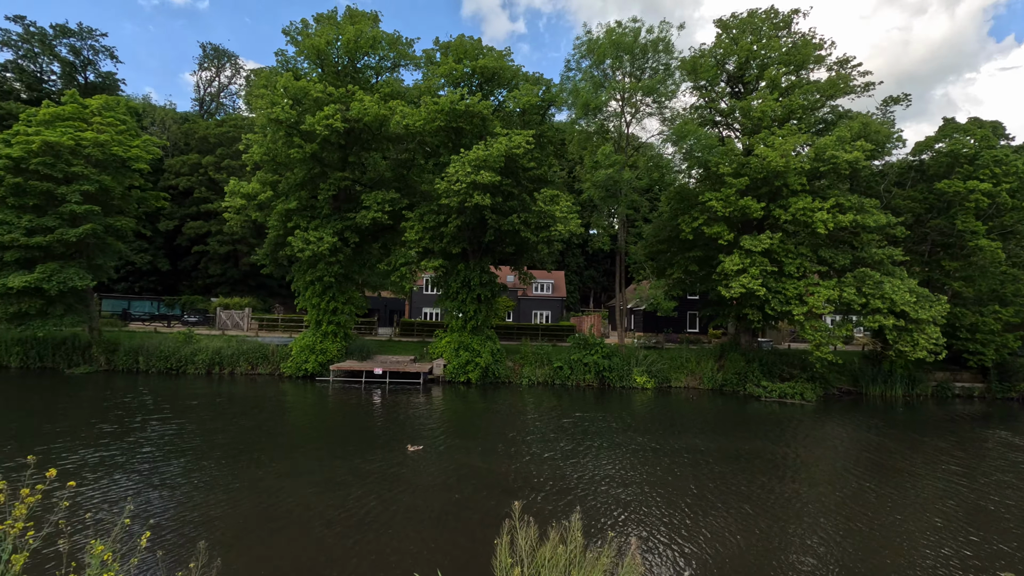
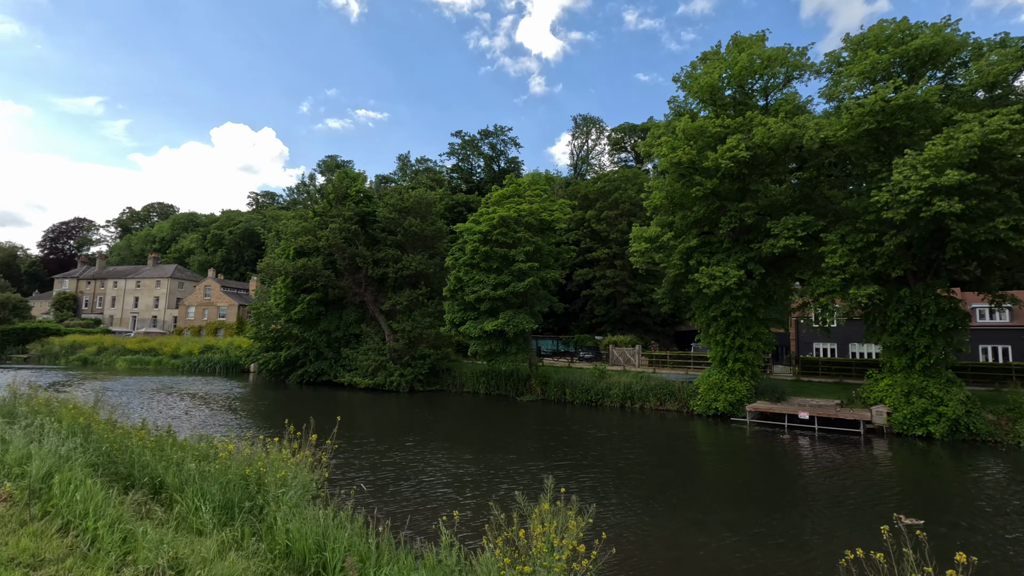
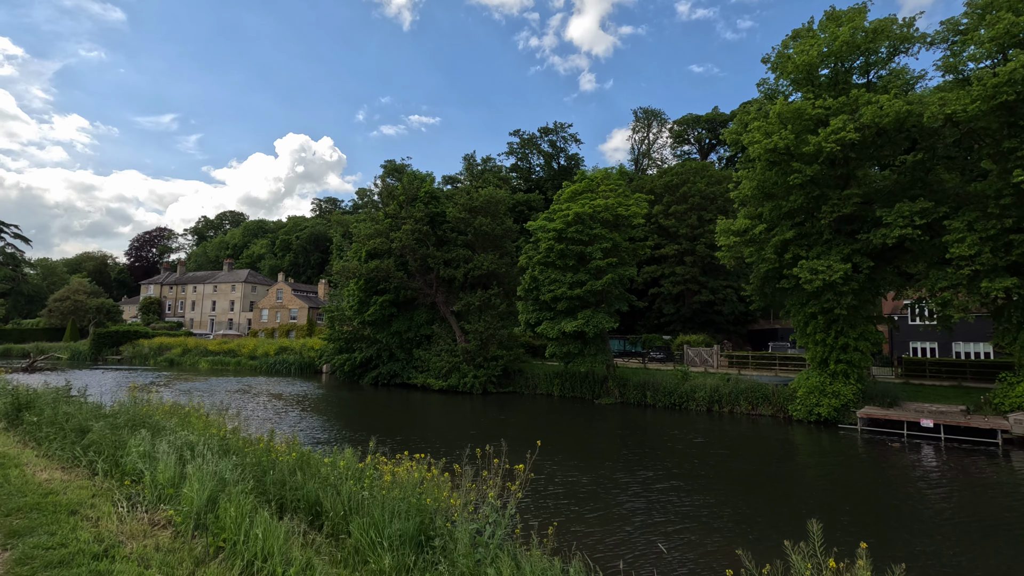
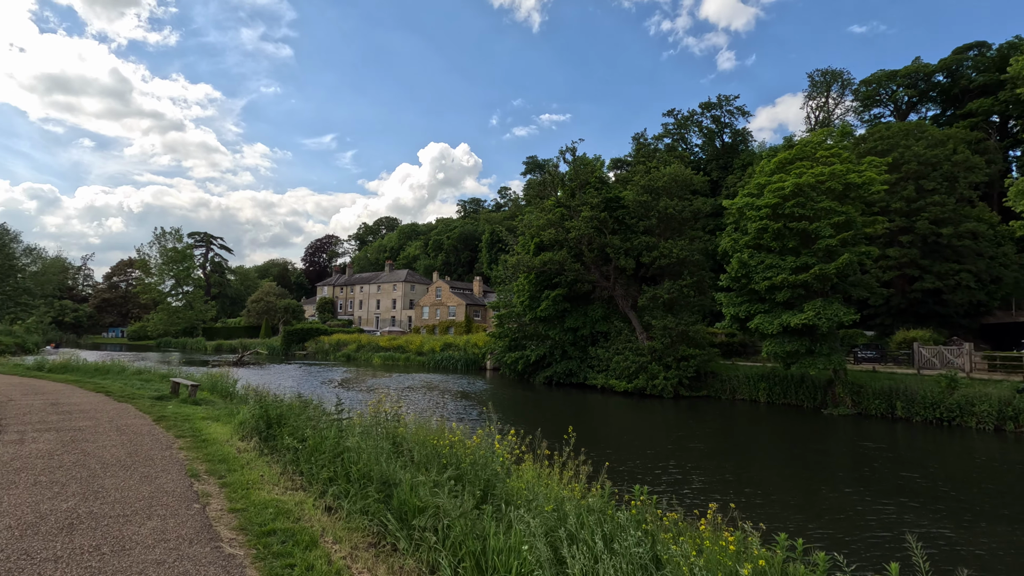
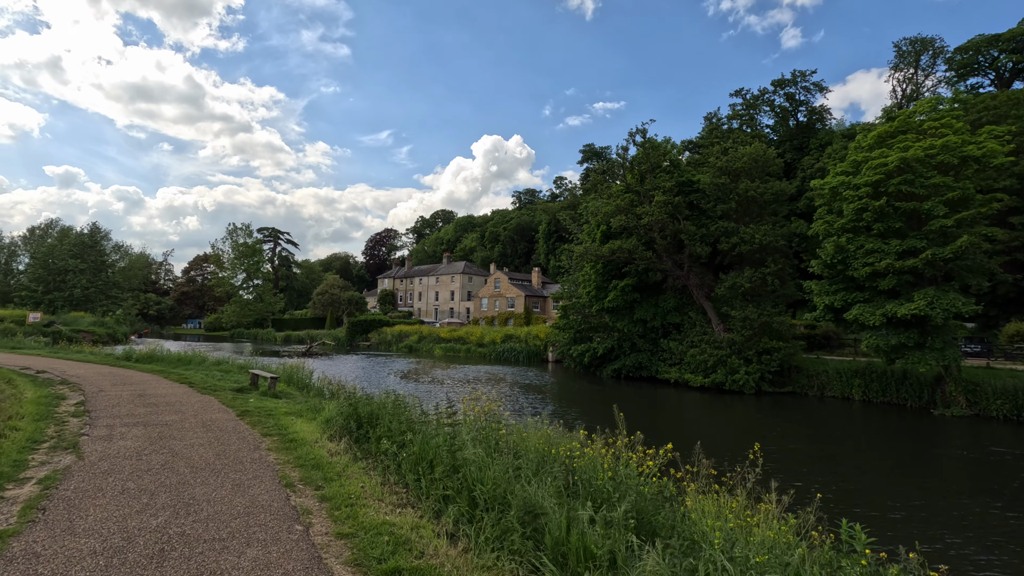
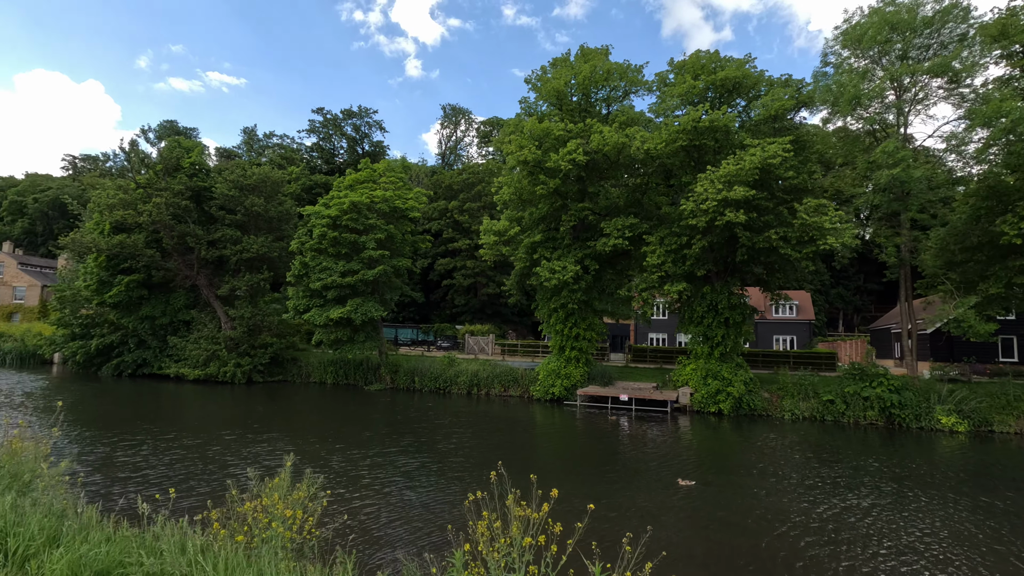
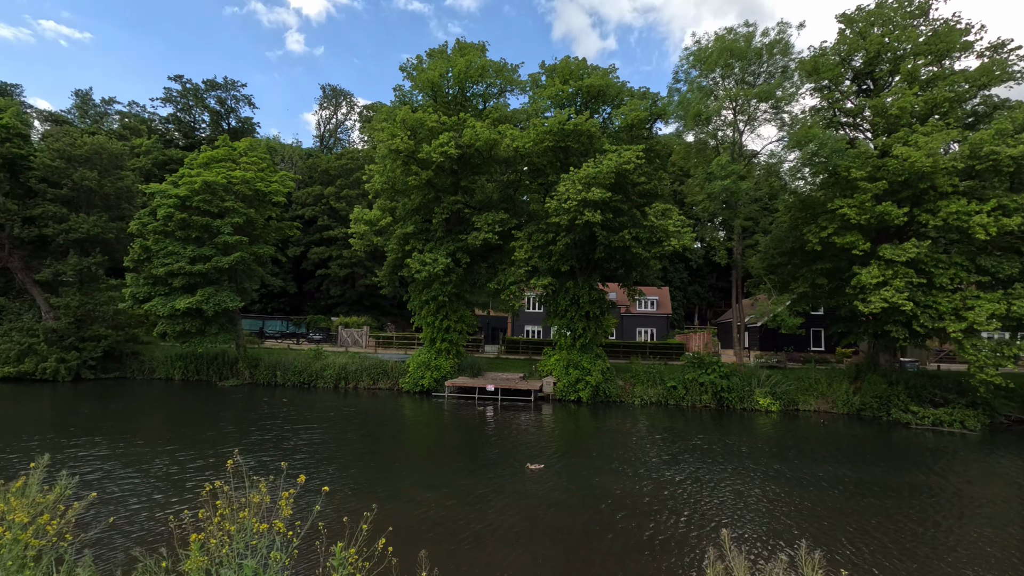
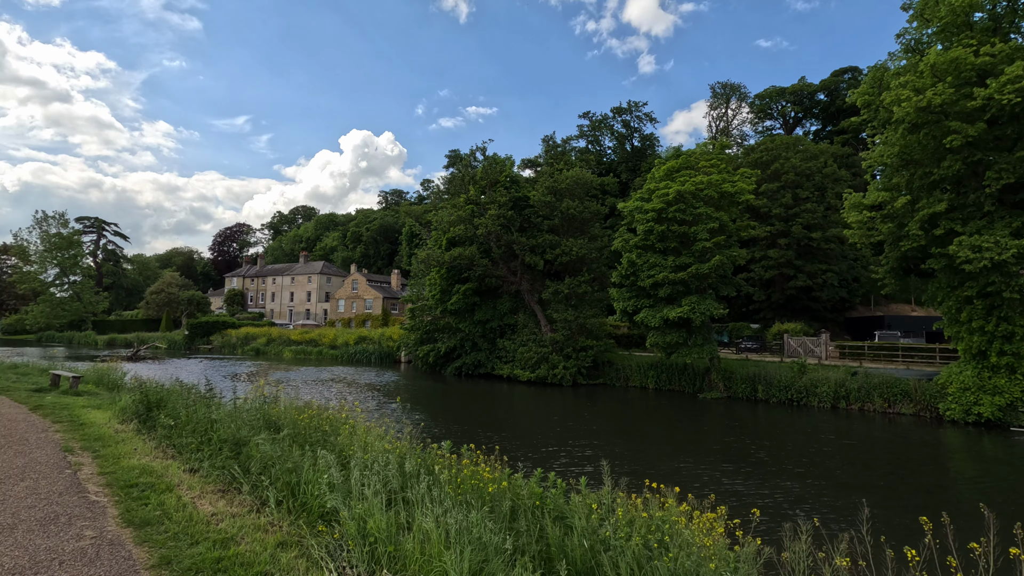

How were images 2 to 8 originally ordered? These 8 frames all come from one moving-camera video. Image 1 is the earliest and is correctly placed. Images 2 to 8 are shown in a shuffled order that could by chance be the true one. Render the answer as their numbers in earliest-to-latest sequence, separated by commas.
7, 6, 2, 3, 8, 4, 5
